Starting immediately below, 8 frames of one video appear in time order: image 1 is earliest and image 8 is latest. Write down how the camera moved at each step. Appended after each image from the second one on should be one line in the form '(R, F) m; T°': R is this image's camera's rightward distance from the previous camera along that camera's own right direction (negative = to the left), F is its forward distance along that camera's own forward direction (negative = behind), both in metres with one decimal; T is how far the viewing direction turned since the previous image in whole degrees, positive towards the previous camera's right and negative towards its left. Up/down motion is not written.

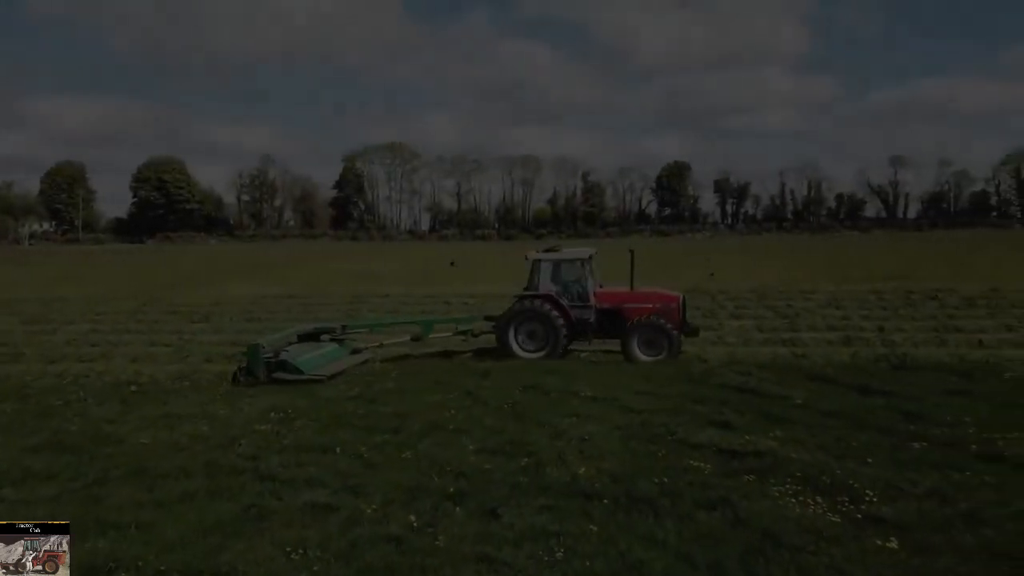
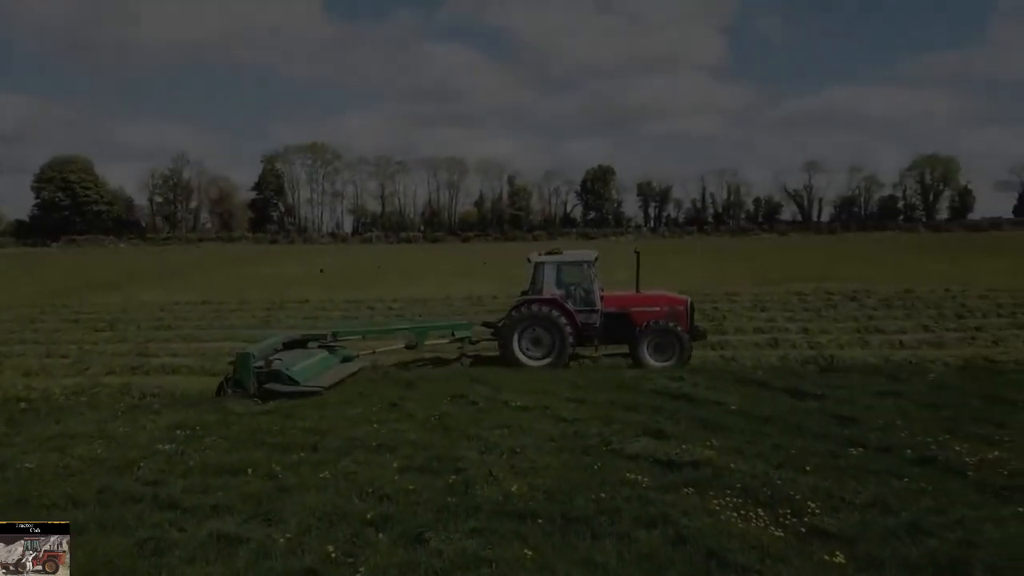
(0.0, +0.5) m; +5°
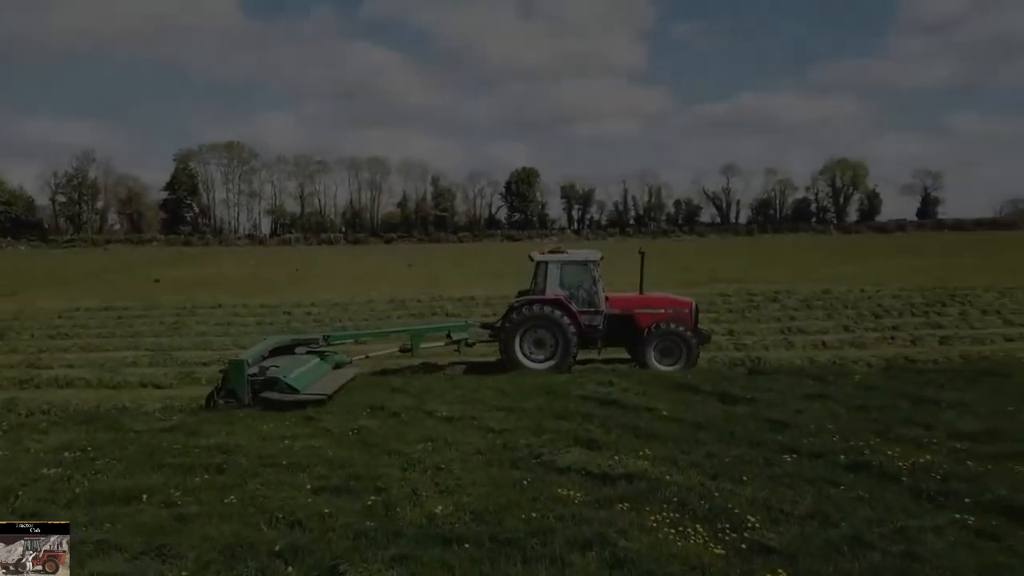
(0.0, +0.5) m; +5°
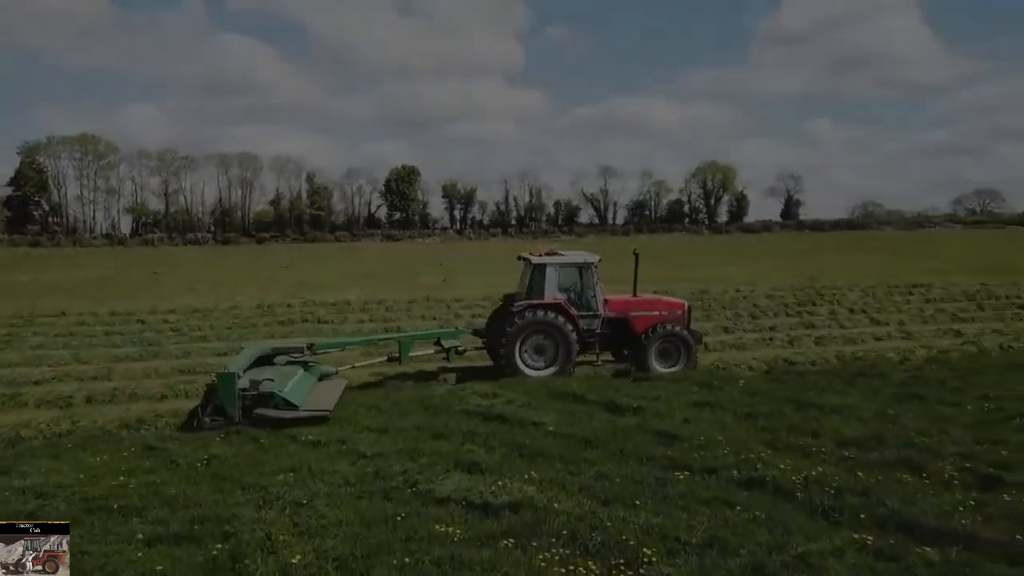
(+0.8, +0.7) m; +1°
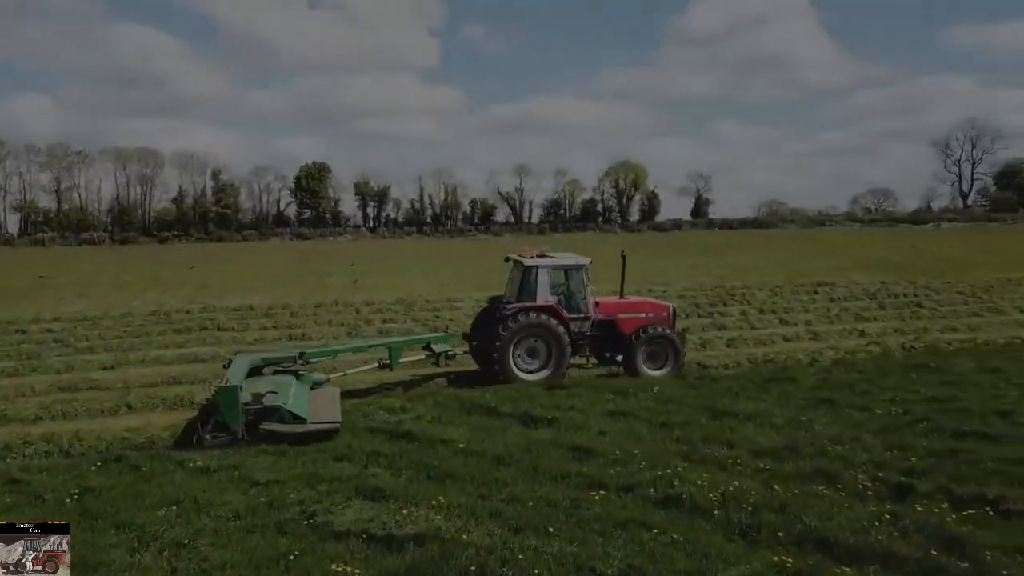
(0.0, +0.1) m; +6°
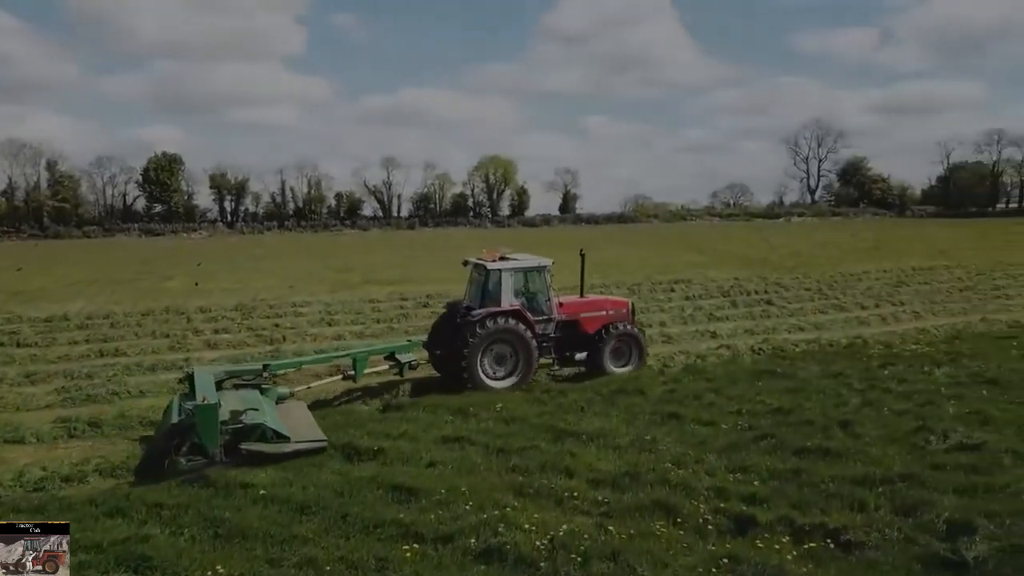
(+0.2, +0.3) m; +9°
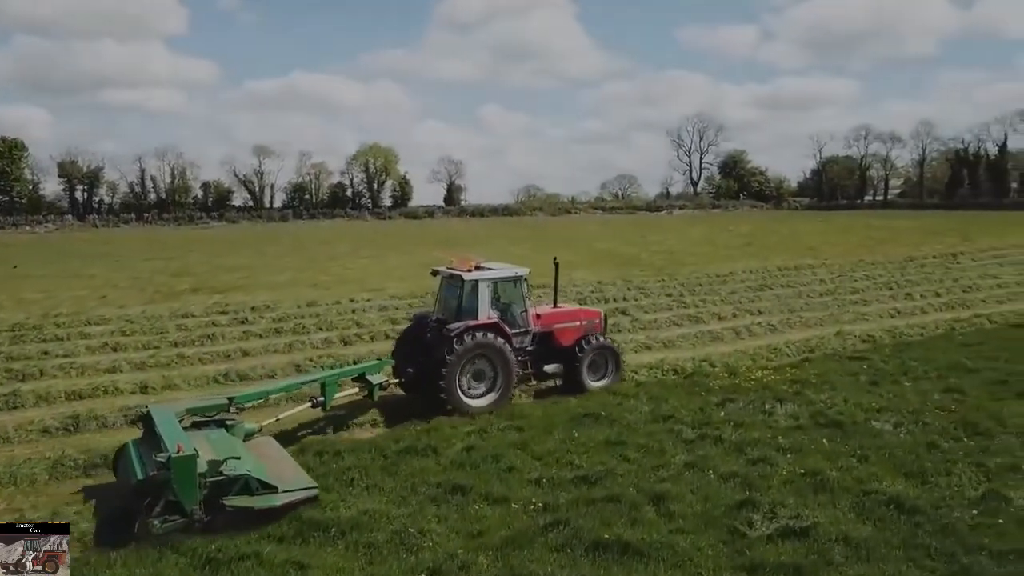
(+0.4, +0.5) m; +7°
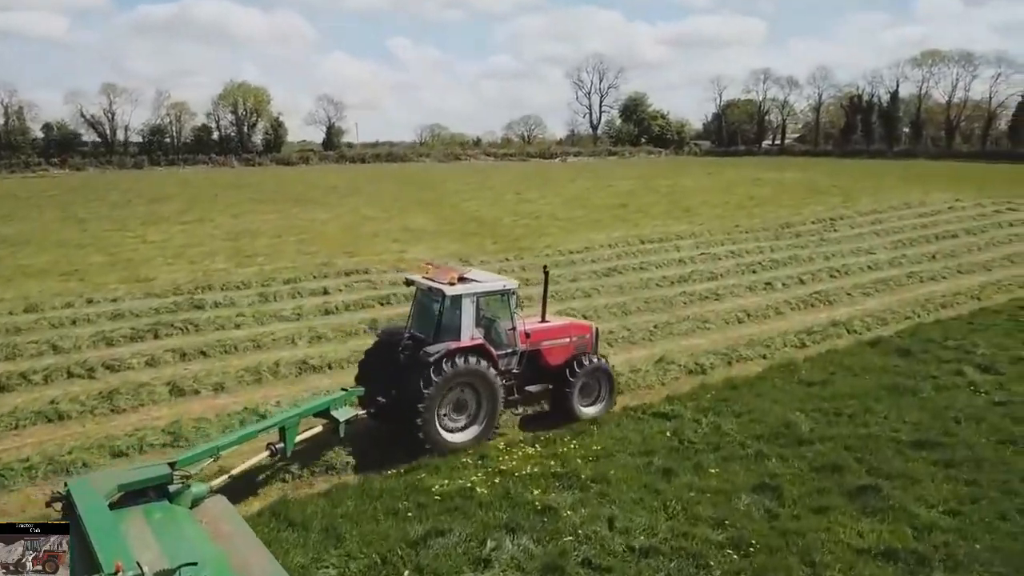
(+0.8, +1.0) m; +6°
